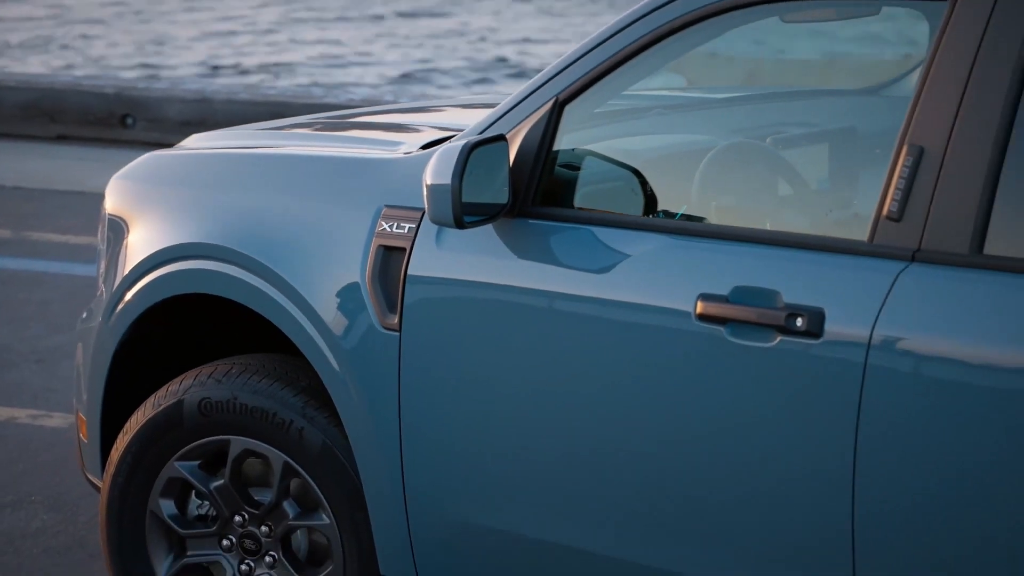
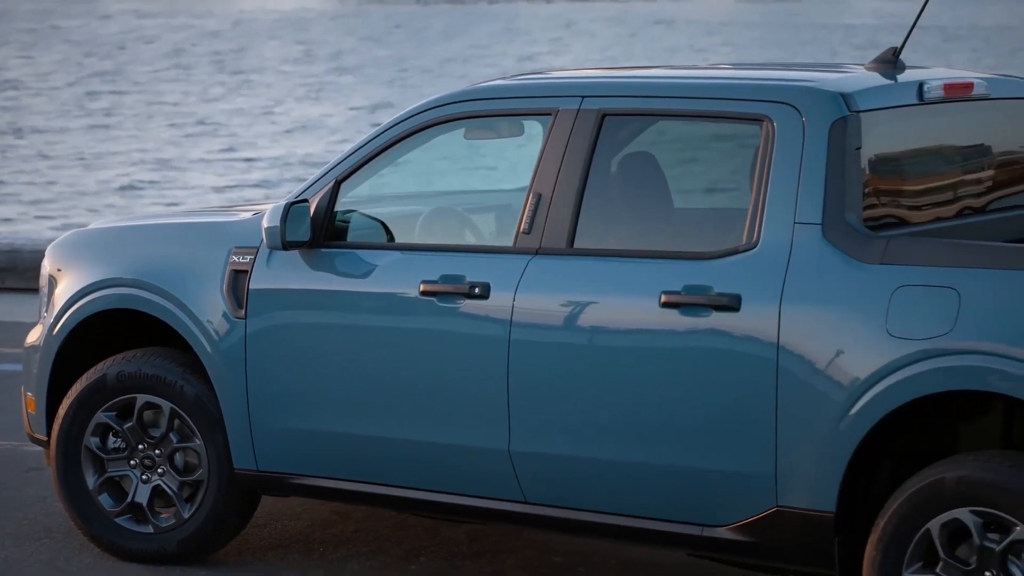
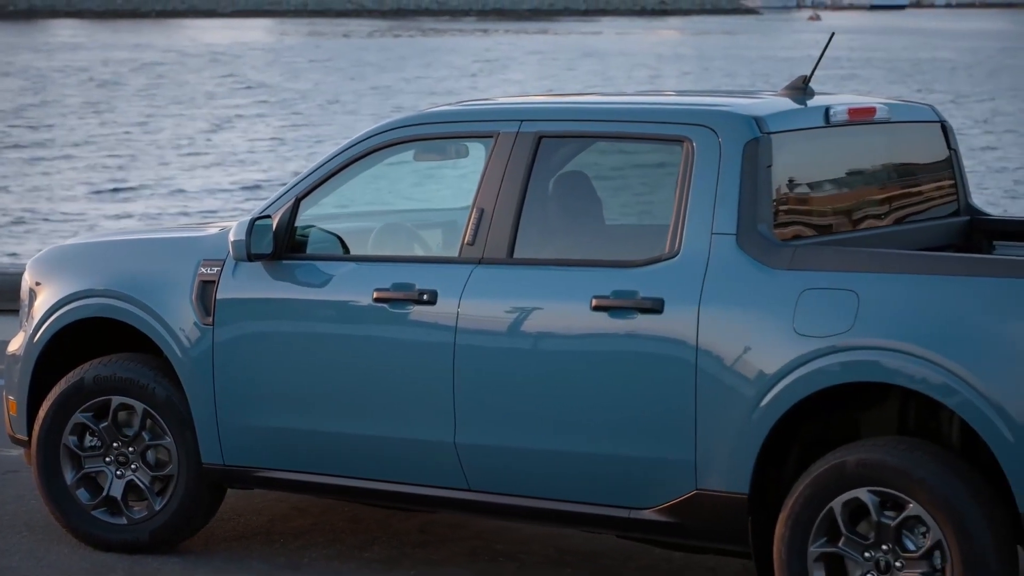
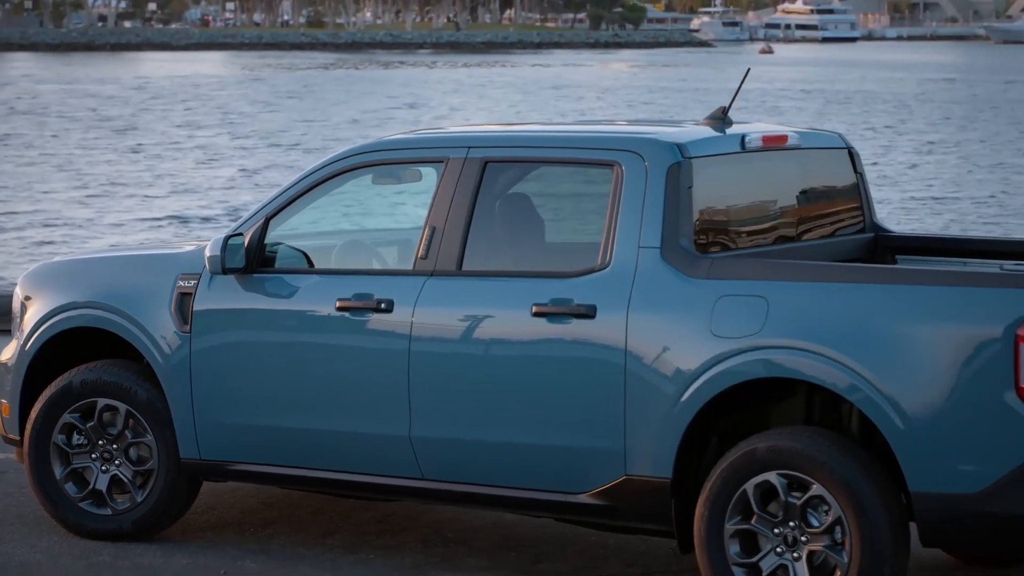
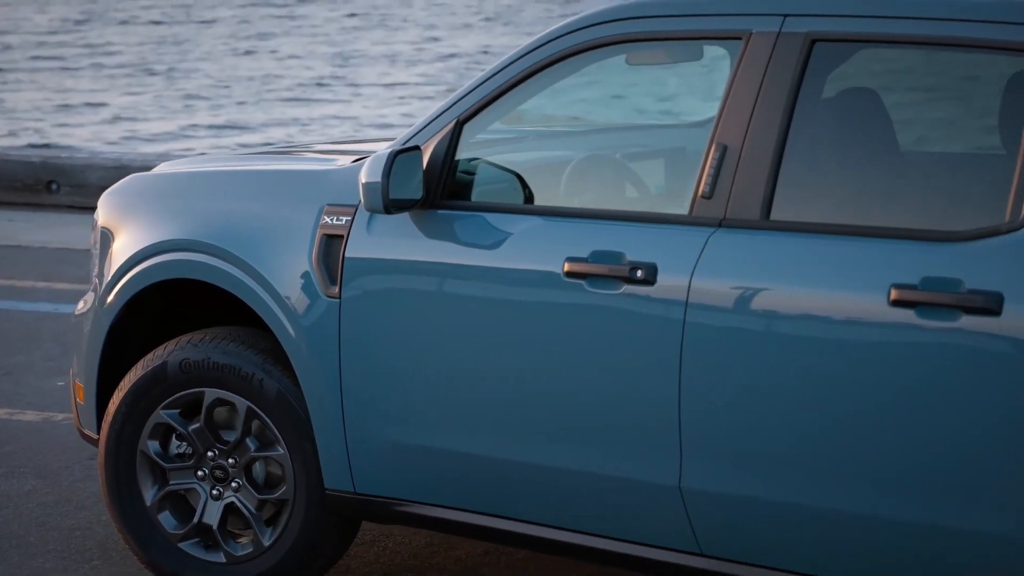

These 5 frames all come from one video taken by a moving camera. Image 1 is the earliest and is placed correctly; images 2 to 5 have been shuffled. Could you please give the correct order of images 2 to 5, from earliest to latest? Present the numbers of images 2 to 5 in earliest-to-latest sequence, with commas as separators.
5, 2, 3, 4
